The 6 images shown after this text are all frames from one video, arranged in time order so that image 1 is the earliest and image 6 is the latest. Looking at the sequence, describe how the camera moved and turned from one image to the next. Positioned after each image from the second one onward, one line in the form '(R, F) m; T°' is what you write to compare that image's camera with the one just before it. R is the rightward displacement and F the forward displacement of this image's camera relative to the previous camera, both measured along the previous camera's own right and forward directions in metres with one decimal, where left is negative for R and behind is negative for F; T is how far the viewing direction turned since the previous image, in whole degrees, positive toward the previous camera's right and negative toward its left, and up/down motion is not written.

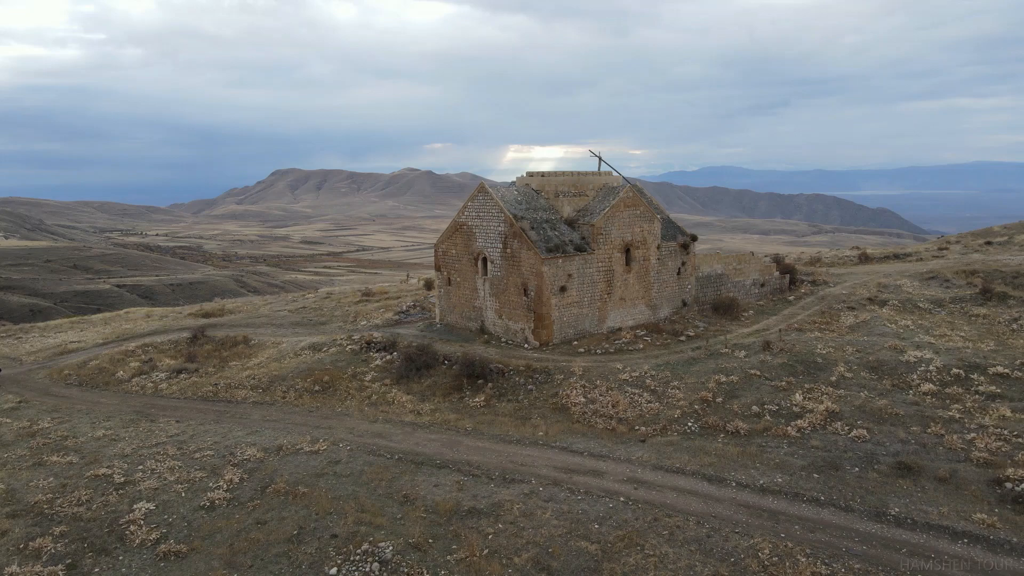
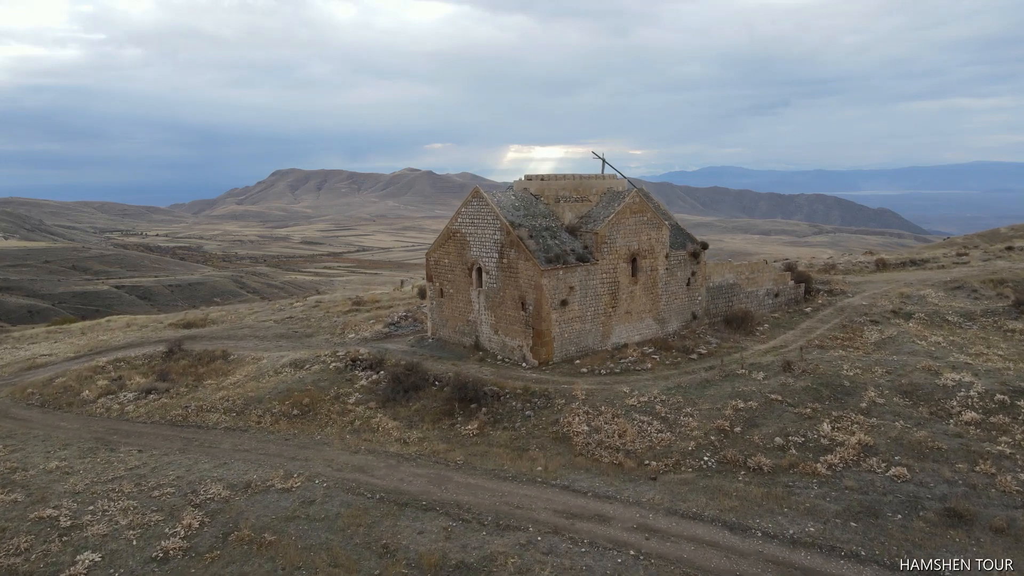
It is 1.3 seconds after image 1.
(+0.1, +1.5) m; 0°
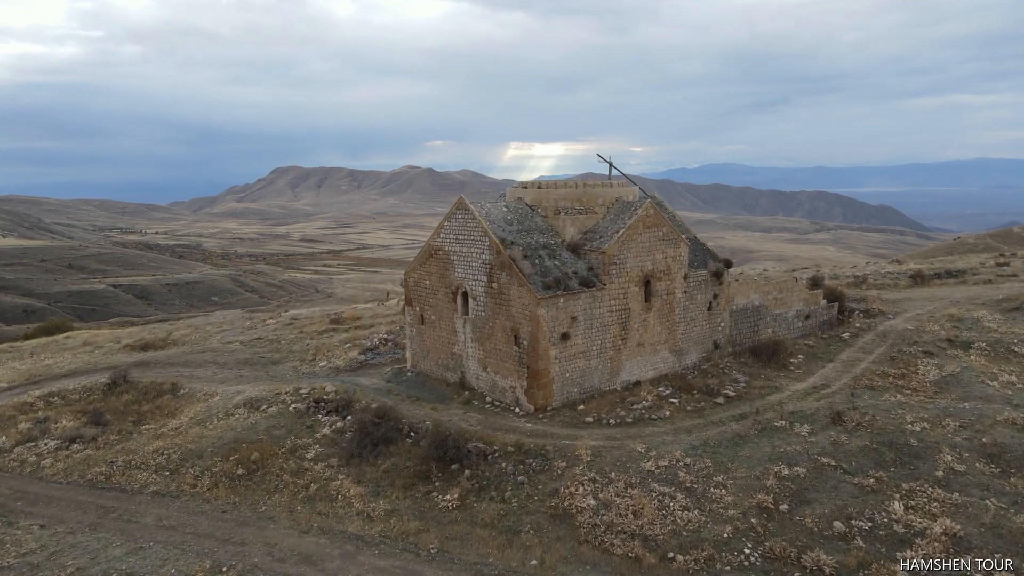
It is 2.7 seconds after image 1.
(+0.2, +2.9) m; 0°
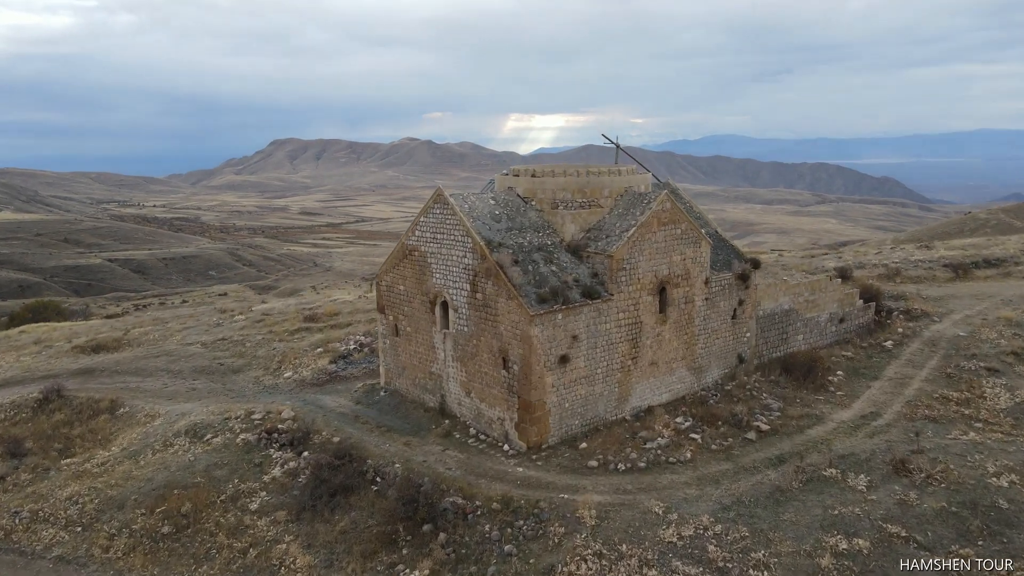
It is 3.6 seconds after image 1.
(+0.2, +2.6) m; 0°
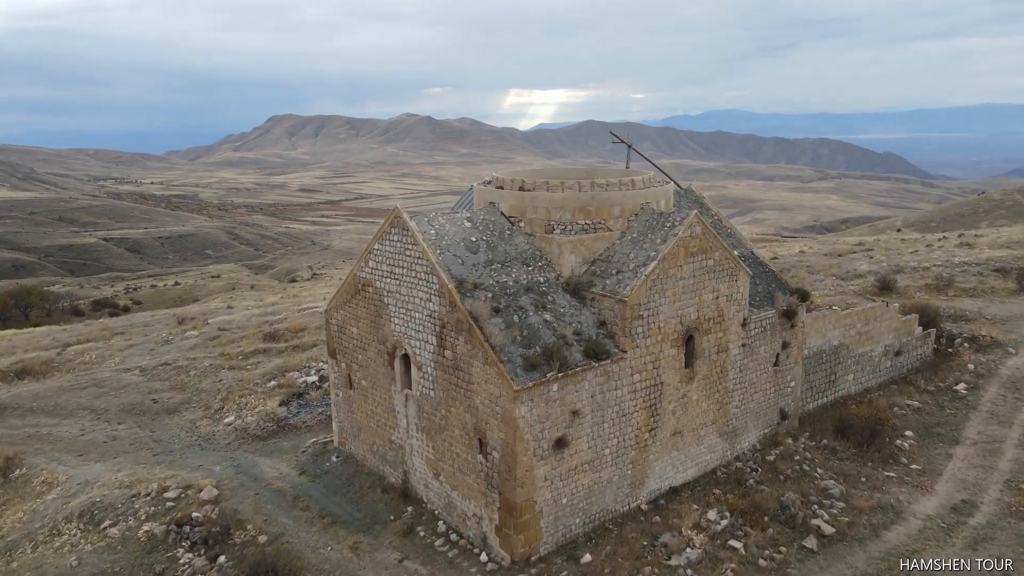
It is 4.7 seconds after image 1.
(+0.2, +3.1) m; 0°
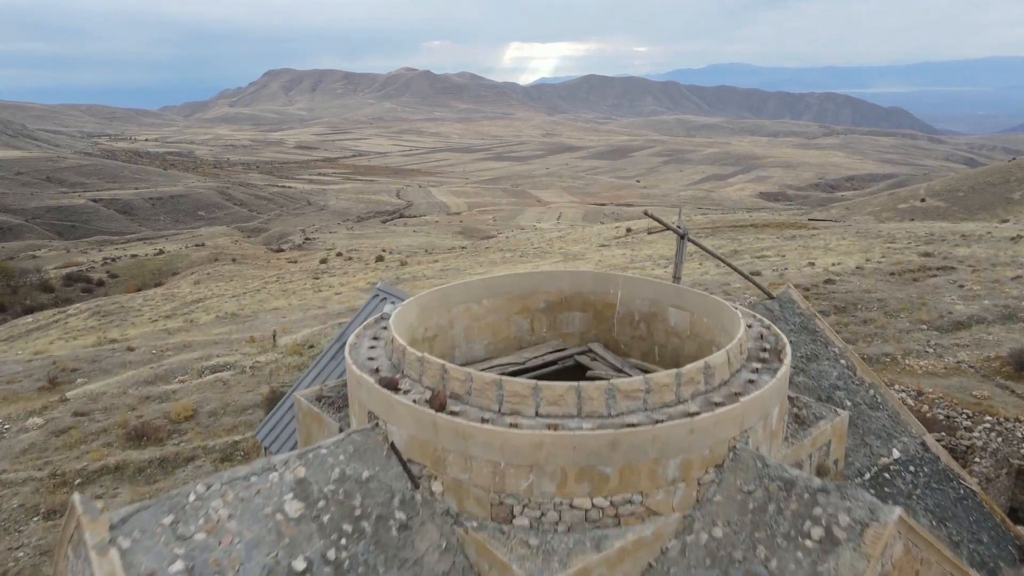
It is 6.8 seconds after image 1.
(+0.5, +6.4) m; 0°
